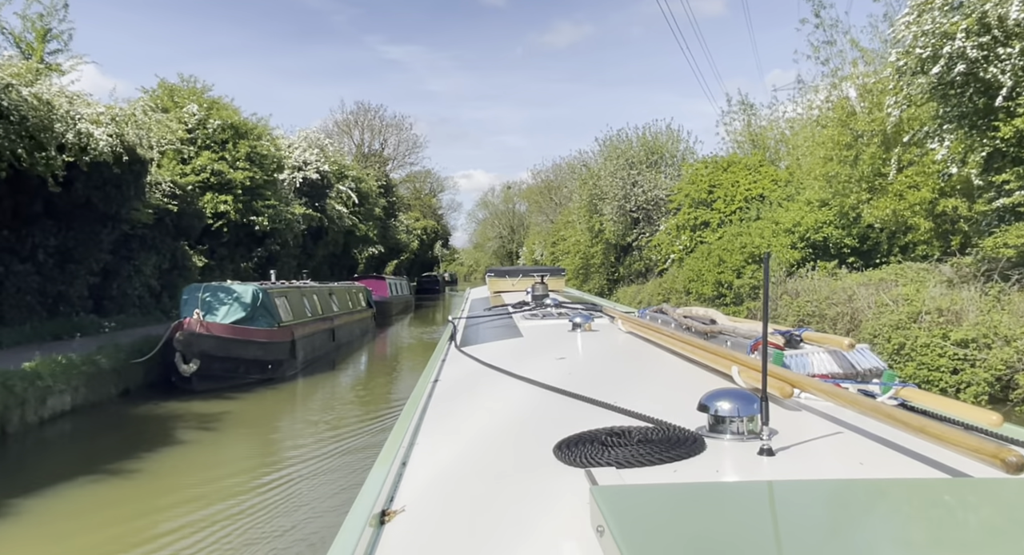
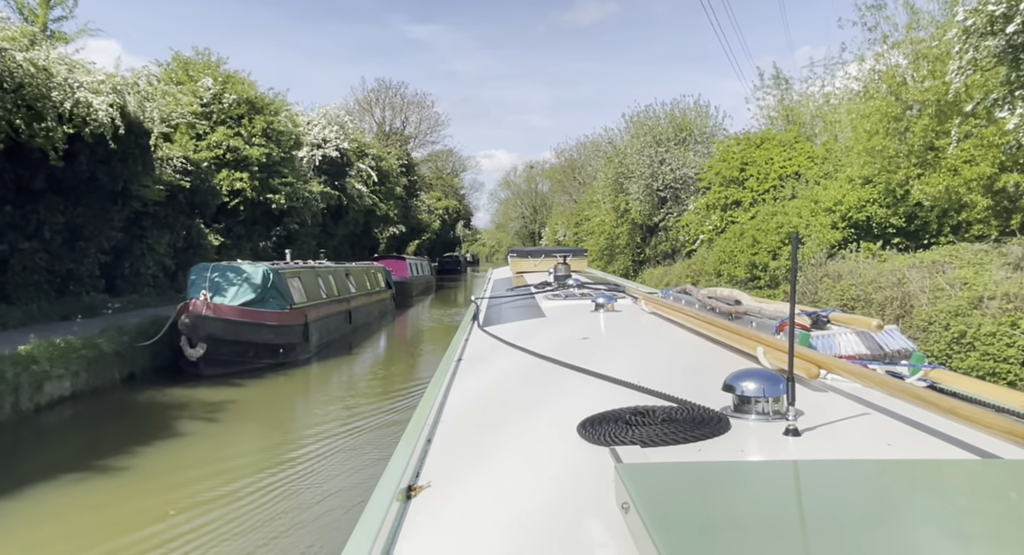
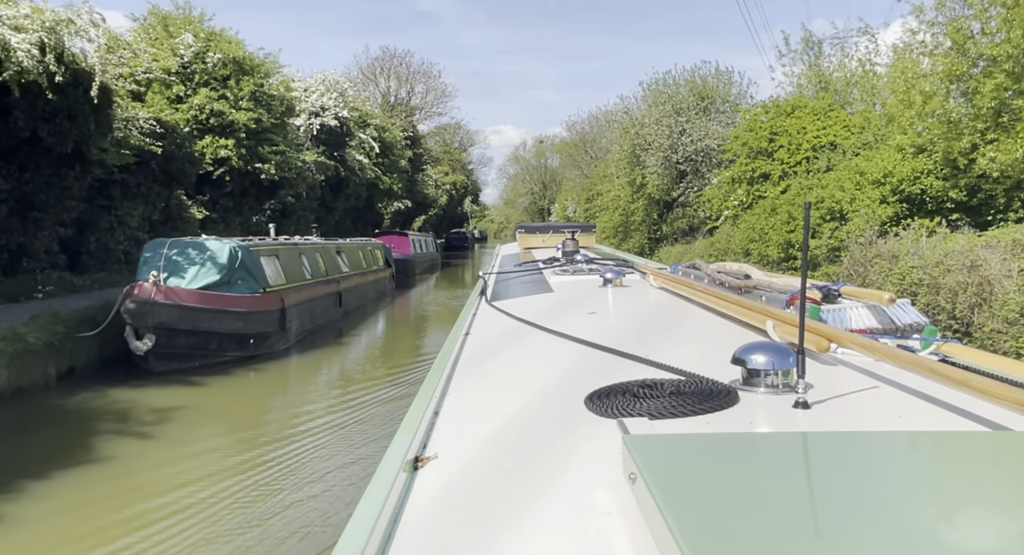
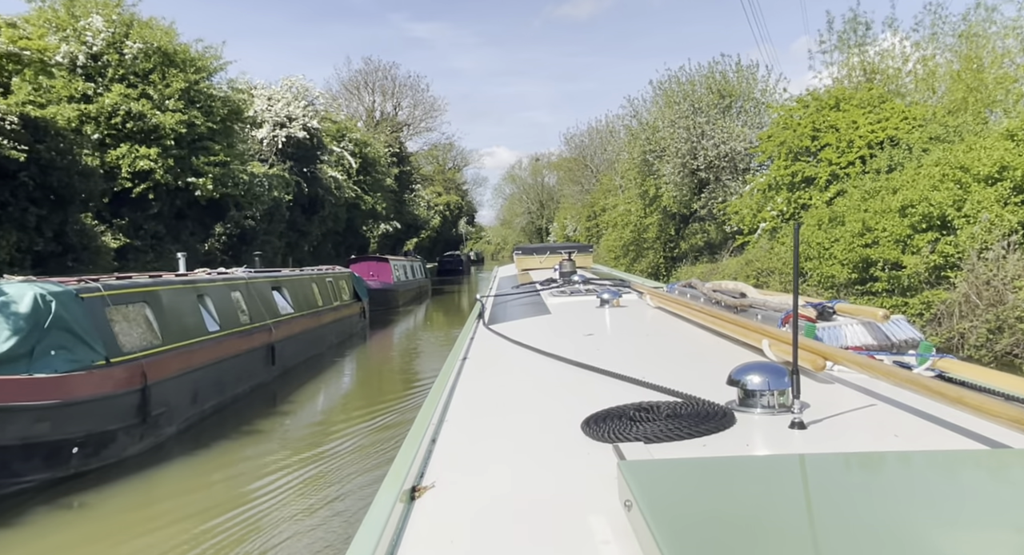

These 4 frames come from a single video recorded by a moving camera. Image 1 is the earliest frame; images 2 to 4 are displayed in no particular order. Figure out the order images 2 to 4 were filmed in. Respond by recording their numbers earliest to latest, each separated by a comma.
2, 3, 4
